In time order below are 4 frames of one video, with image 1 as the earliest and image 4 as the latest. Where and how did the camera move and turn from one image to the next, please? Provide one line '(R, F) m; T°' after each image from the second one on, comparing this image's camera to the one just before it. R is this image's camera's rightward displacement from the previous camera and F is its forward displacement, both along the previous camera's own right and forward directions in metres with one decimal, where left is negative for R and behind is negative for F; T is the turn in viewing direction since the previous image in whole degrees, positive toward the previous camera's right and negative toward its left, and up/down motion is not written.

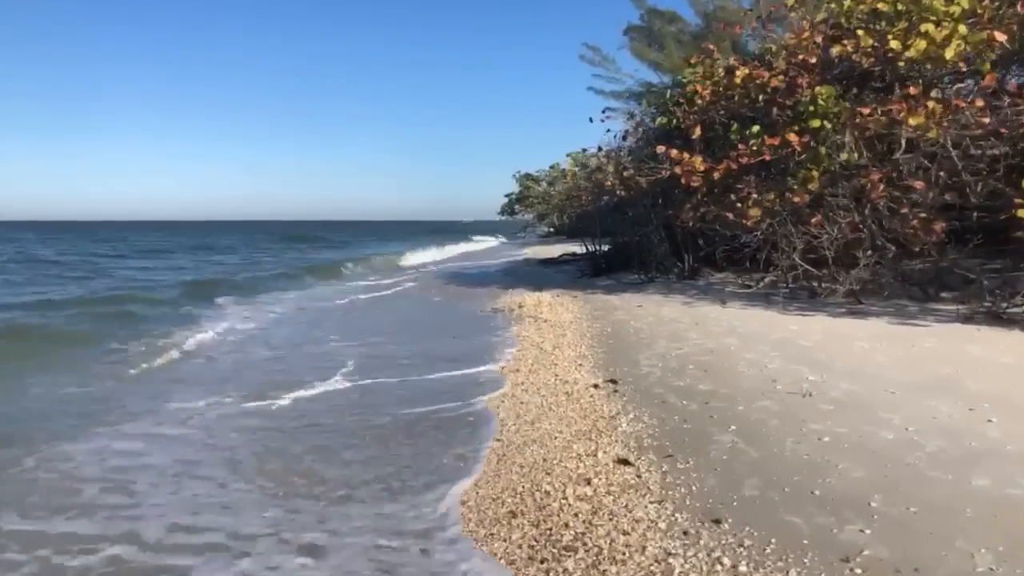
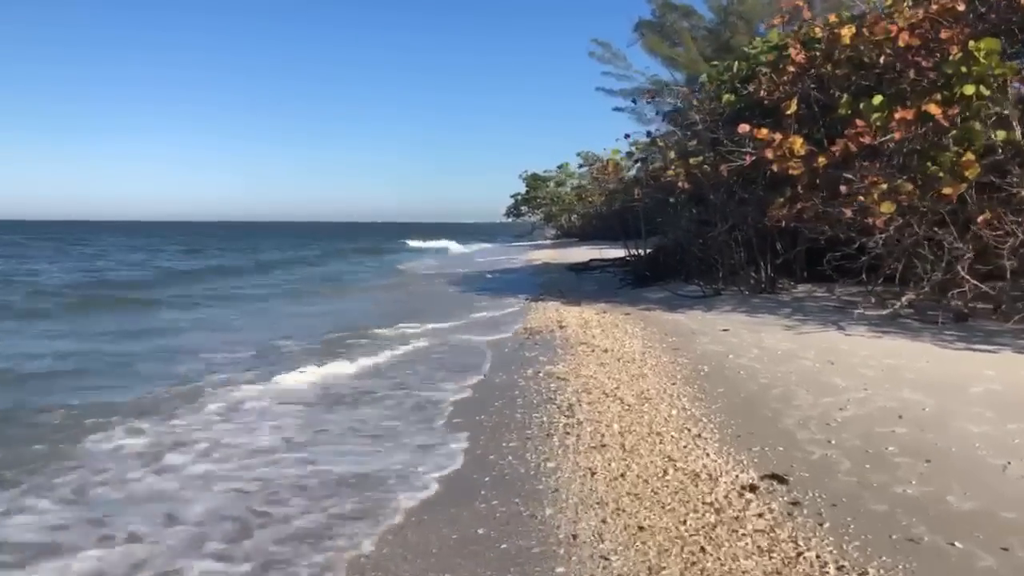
(-0.6, +3.1) m; 0°
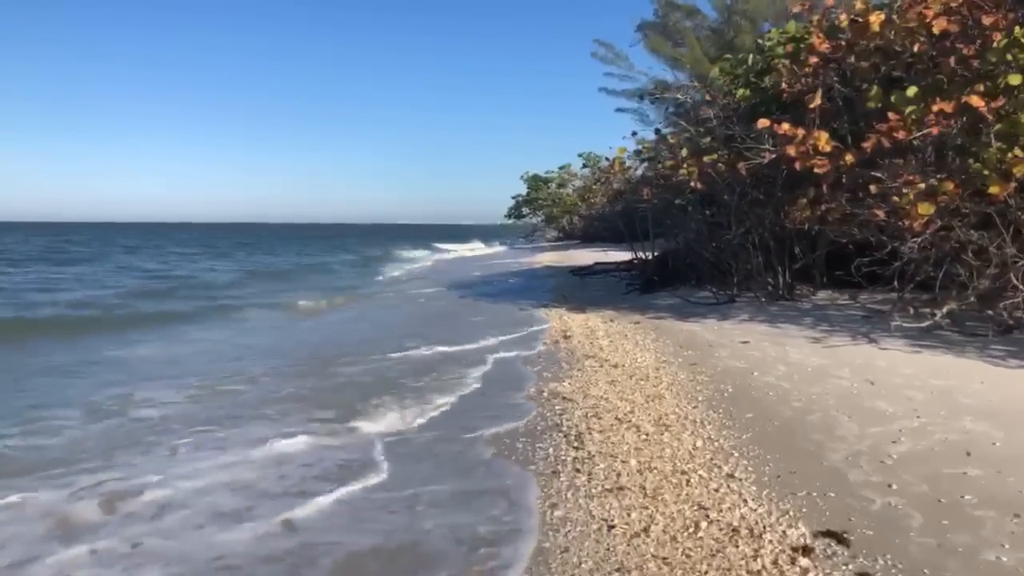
(0.0, +0.8) m; 0°
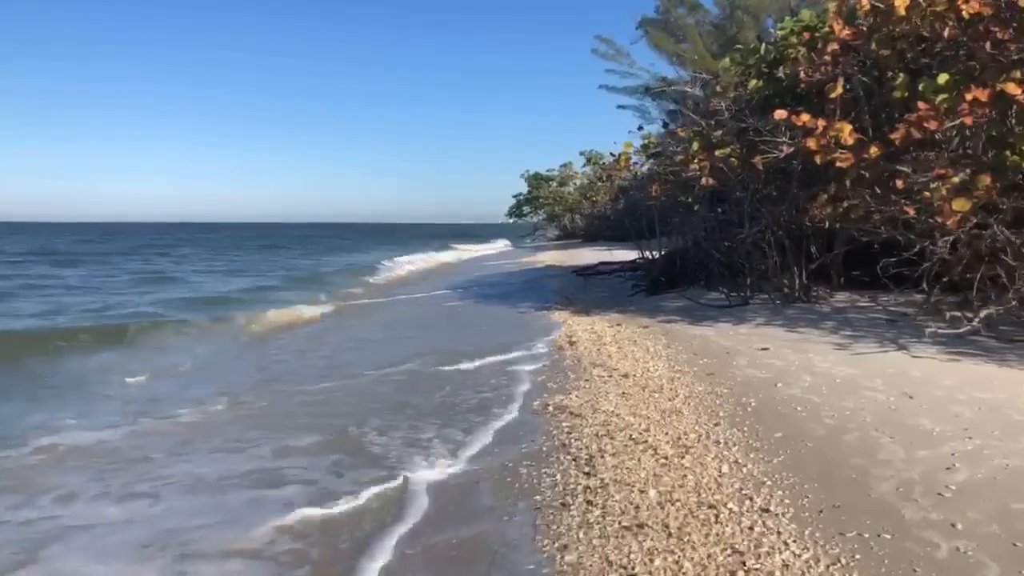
(0.0, +0.6) m; 0°
